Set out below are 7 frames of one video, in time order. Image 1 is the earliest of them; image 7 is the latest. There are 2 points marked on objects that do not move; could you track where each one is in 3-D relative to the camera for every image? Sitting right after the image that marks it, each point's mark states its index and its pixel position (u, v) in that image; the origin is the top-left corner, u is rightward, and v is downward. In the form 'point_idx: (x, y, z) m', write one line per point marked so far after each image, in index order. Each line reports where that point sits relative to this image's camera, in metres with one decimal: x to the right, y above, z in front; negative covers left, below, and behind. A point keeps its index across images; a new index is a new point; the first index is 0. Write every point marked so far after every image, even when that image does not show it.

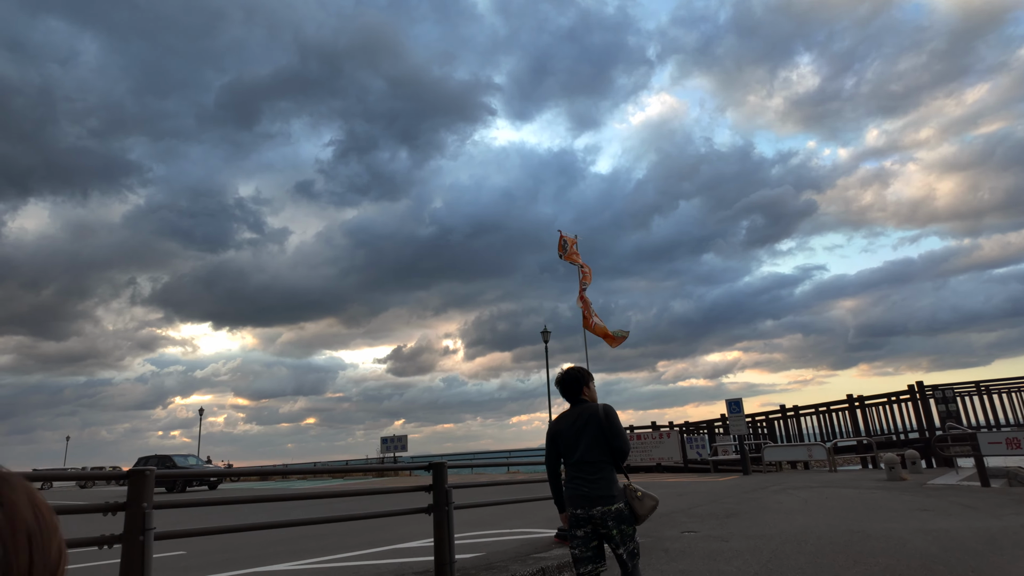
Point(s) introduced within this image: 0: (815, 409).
0: (+10.1, -4.0, +19.3) m
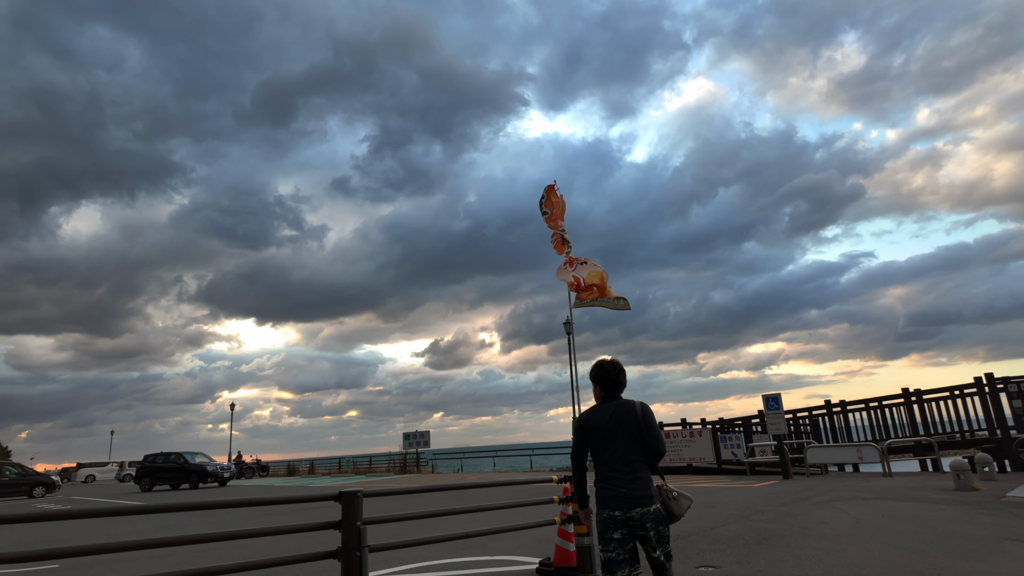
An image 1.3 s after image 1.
0: (+10.5, -3.5, +17.3) m
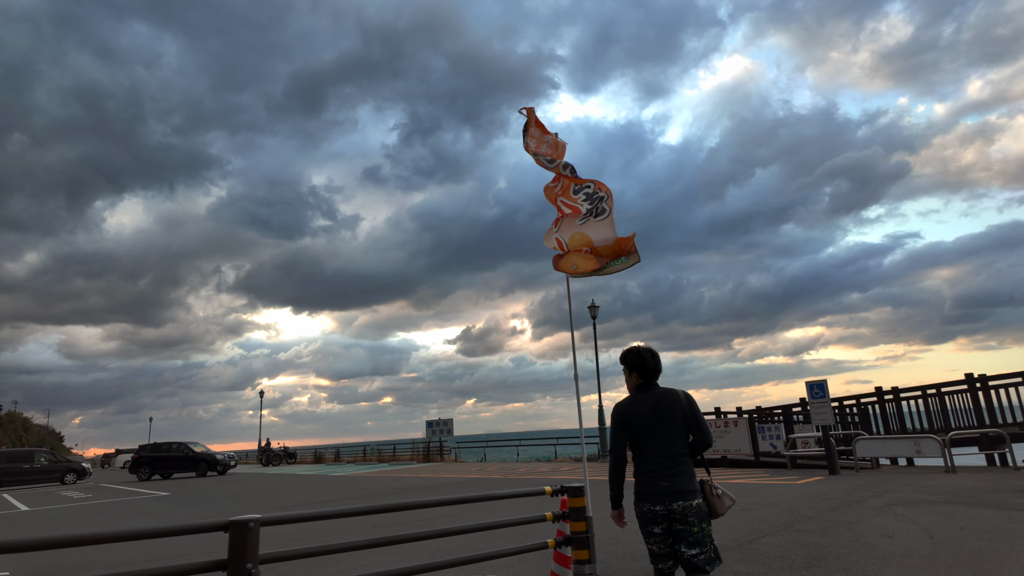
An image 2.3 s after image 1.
0: (+11.0, -2.8, +15.6) m
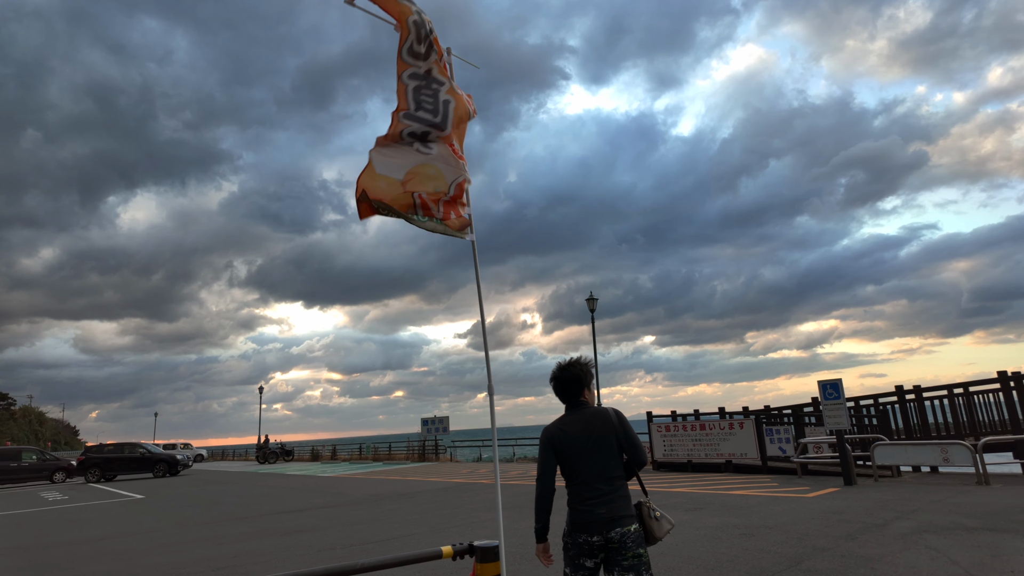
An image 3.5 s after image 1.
0: (+10.6, -2.5, +14.2) m
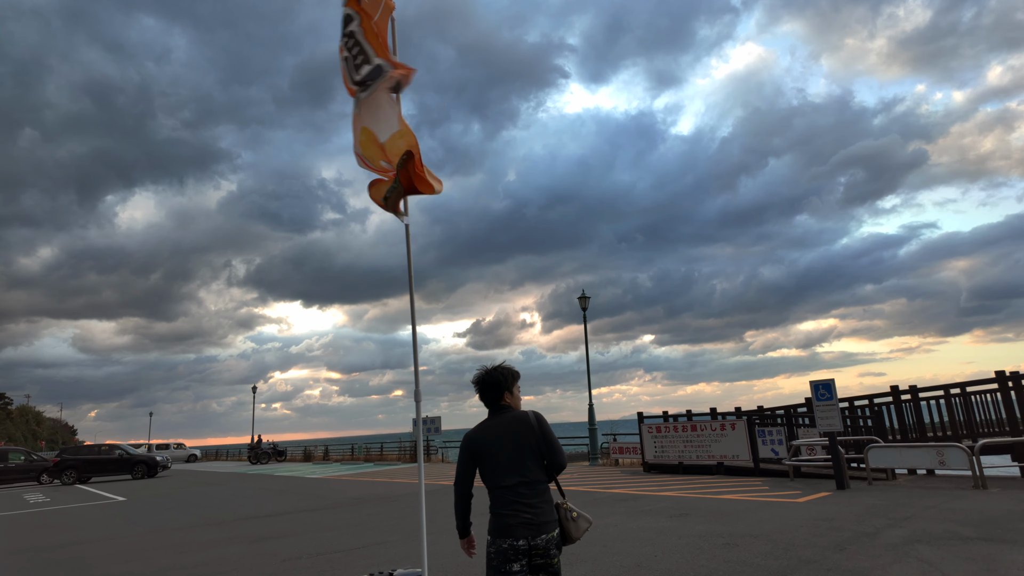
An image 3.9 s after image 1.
0: (+10.3, -2.5, +13.8) m
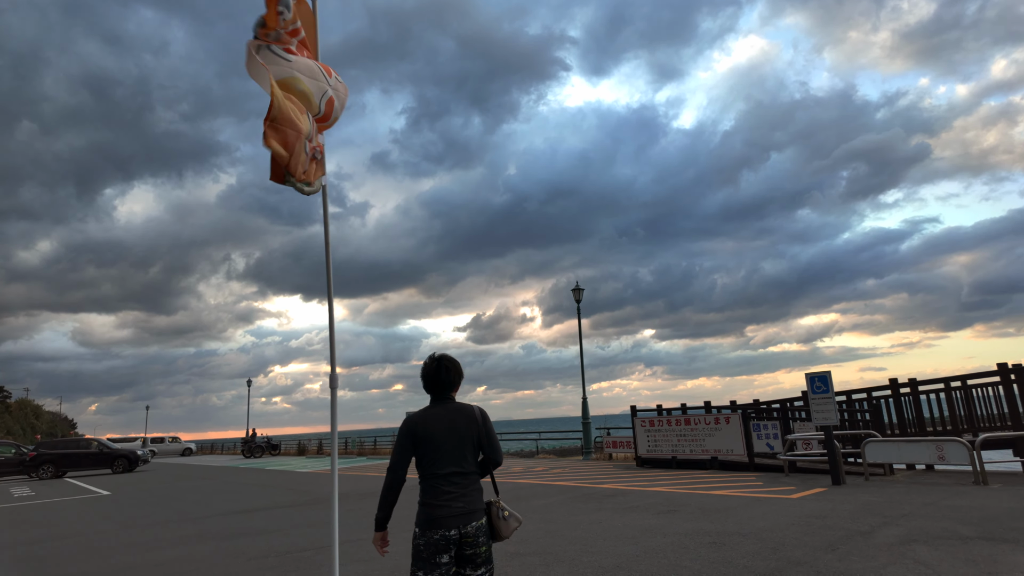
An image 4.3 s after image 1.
0: (+10.0, -2.2, +13.4) m
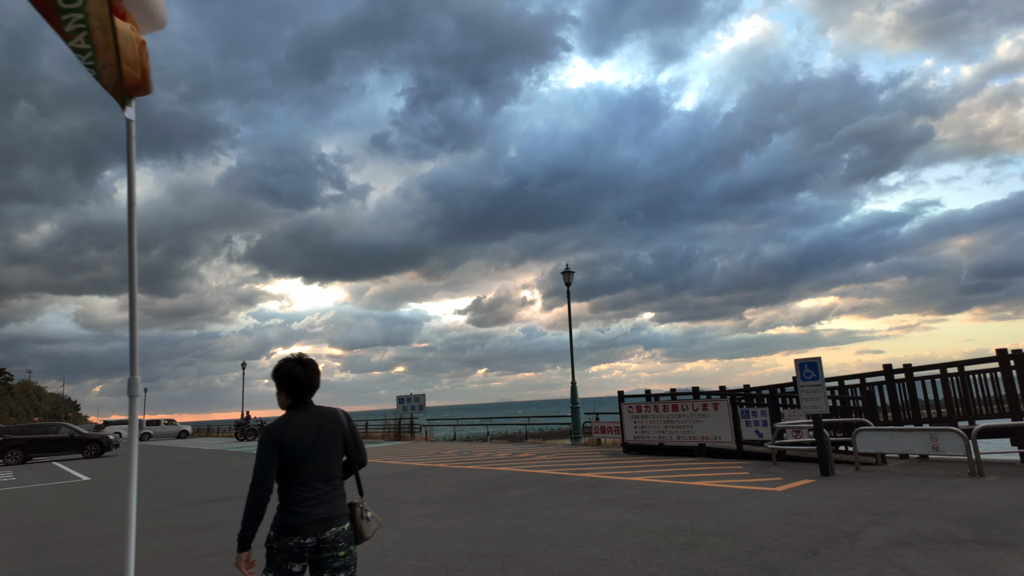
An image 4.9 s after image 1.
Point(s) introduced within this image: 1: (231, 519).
0: (+9.6, -1.9, +12.9) m
1: (-4.8, -3.9, +10.0) m
